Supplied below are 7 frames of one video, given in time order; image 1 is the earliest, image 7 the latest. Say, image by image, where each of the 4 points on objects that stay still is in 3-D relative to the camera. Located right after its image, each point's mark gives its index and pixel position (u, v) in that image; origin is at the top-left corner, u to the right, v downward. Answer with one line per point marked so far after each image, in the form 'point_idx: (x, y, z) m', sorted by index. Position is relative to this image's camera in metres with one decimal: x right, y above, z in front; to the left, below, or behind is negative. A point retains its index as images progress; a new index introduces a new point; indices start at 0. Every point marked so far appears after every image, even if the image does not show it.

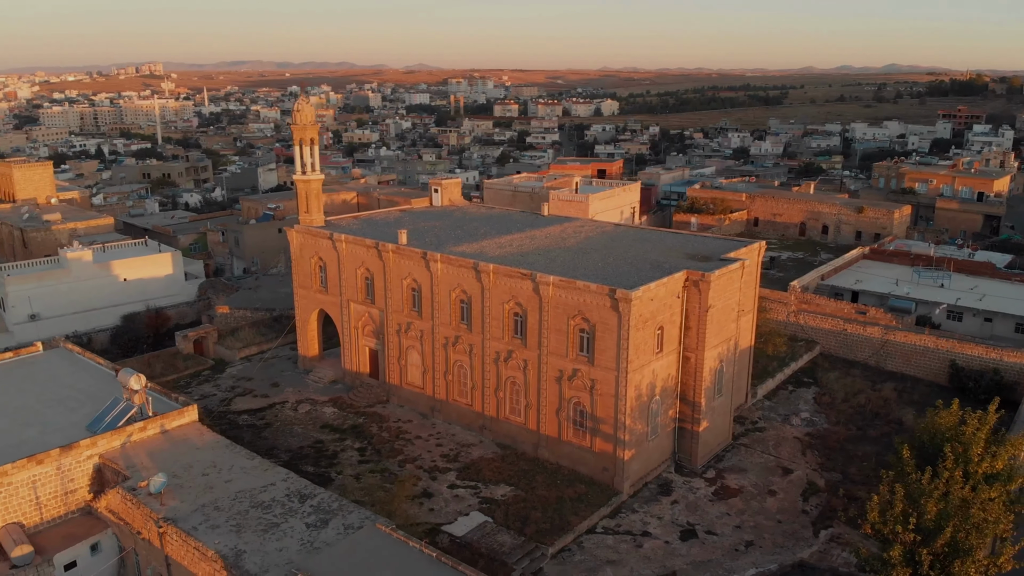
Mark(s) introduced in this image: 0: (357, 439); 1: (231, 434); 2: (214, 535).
0: (-3.6, -3.4, +19.4) m
1: (-6.5, -3.4, +19.6) m
2: (-4.2, -3.5, +12.0) m
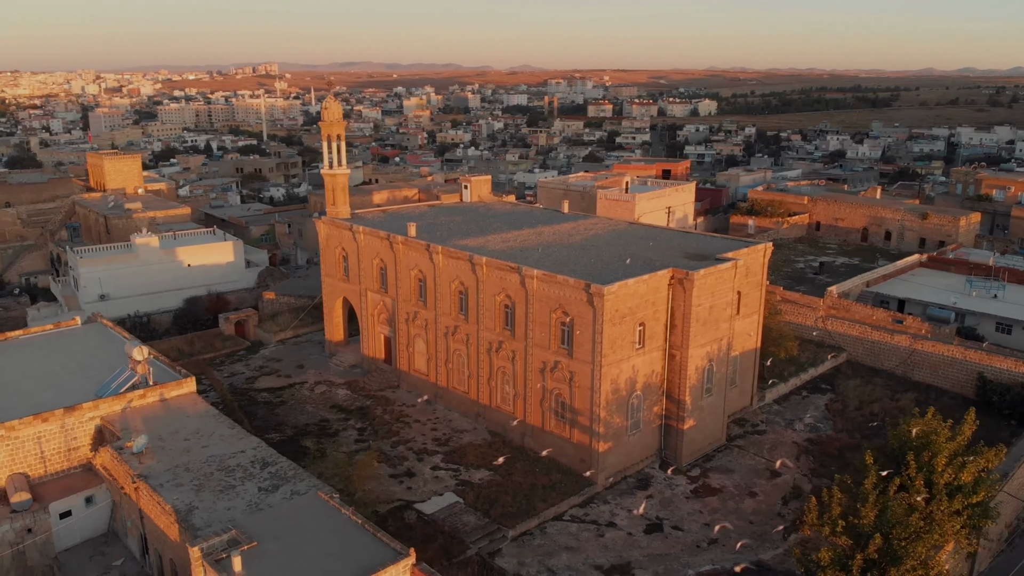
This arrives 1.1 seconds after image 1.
0: (-3.7, -3.2, +20.5) m
1: (-6.6, -3.0, +21.0) m
2: (-5.2, -3.2, +13.2) m
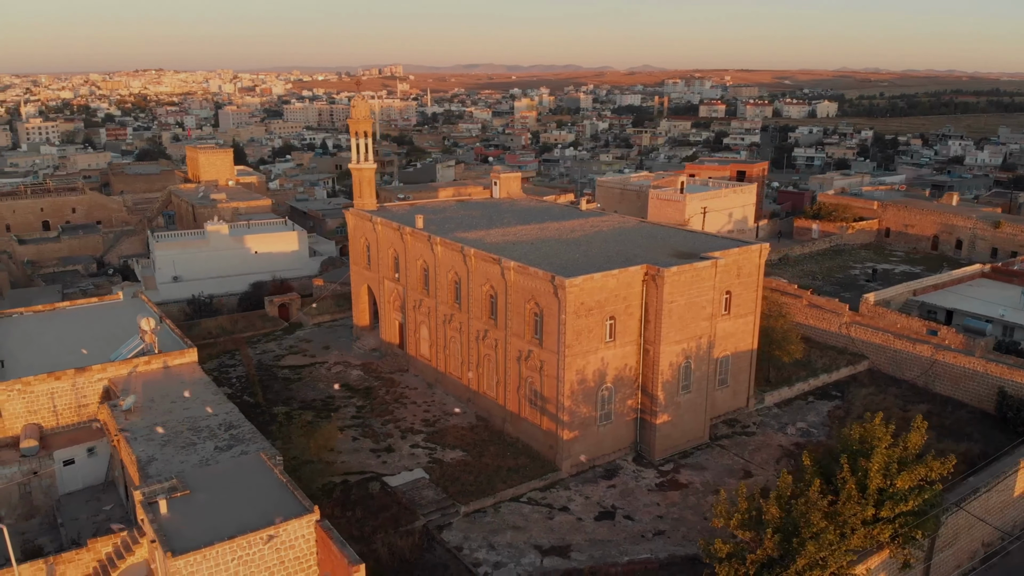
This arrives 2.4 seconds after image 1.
0: (-3.8, -2.8, +21.8) m
1: (-6.6, -2.5, +22.7) m
2: (-6.4, -2.7, +14.8) m
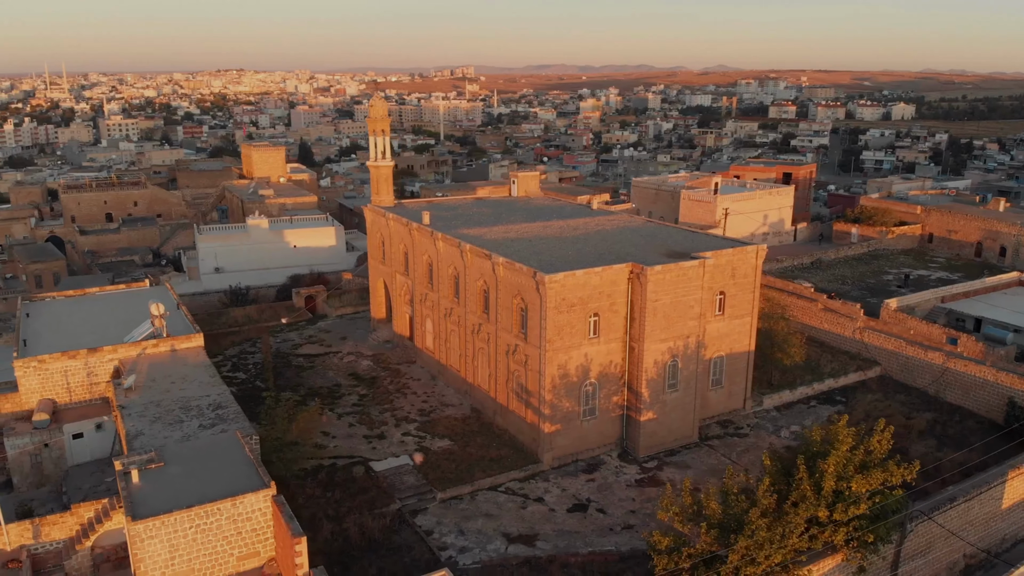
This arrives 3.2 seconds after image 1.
0: (-3.9, -2.6, +22.6) m
1: (-6.6, -2.3, +23.7) m
2: (-7.0, -2.5, +15.8) m
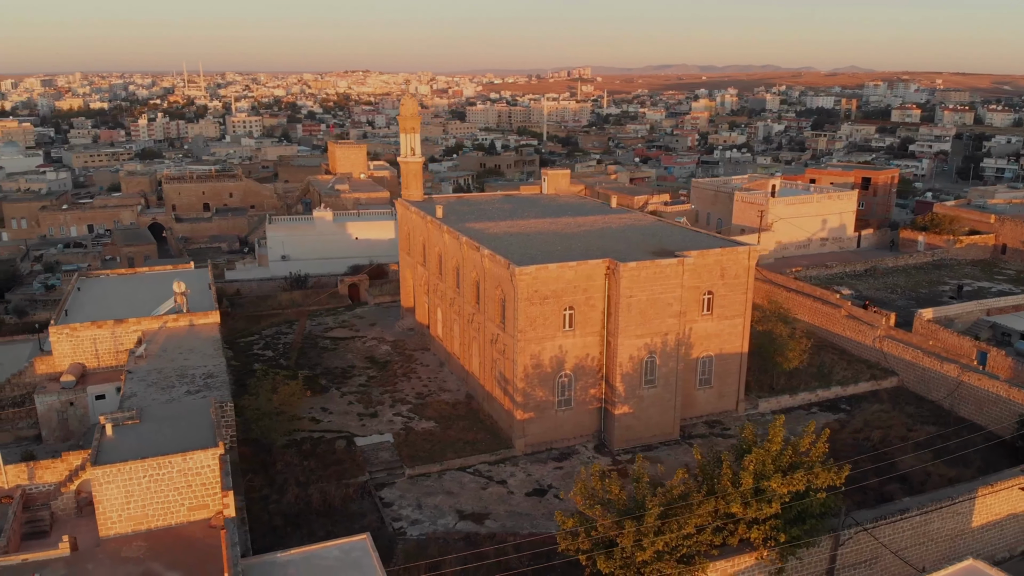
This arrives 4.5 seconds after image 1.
0: (-3.8, -2.3, +23.9) m
1: (-6.3, -1.9, +25.4) m
2: (-7.8, -2.0, +17.6) m
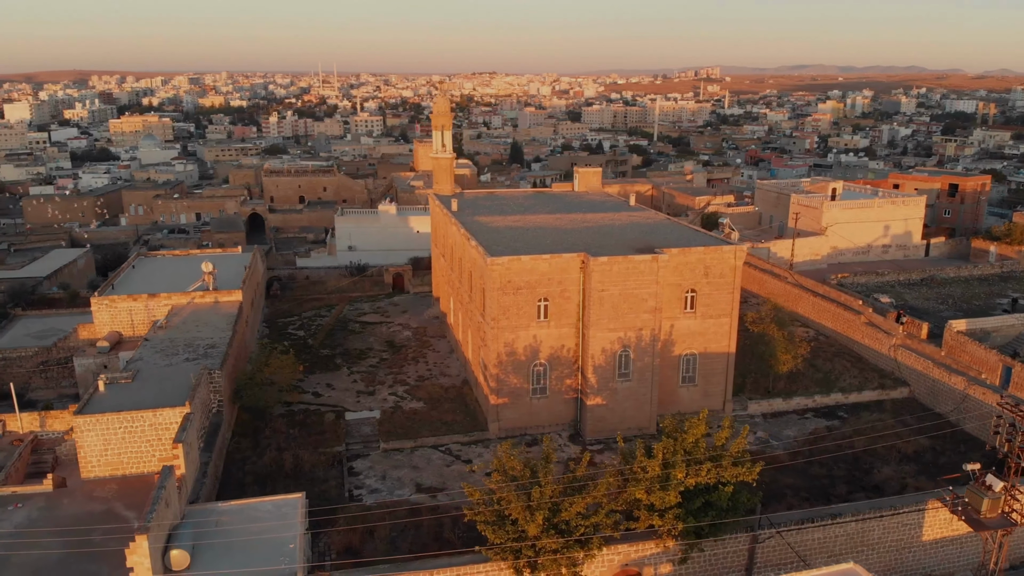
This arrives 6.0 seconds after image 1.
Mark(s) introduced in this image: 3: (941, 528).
0: (-3.6, -1.9, +25.3) m
1: (-5.8, -1.4, +27.1) m
2: (-8.5, -1.4, +19.7) m
3: (+8.1, -4.5, +15.9) m
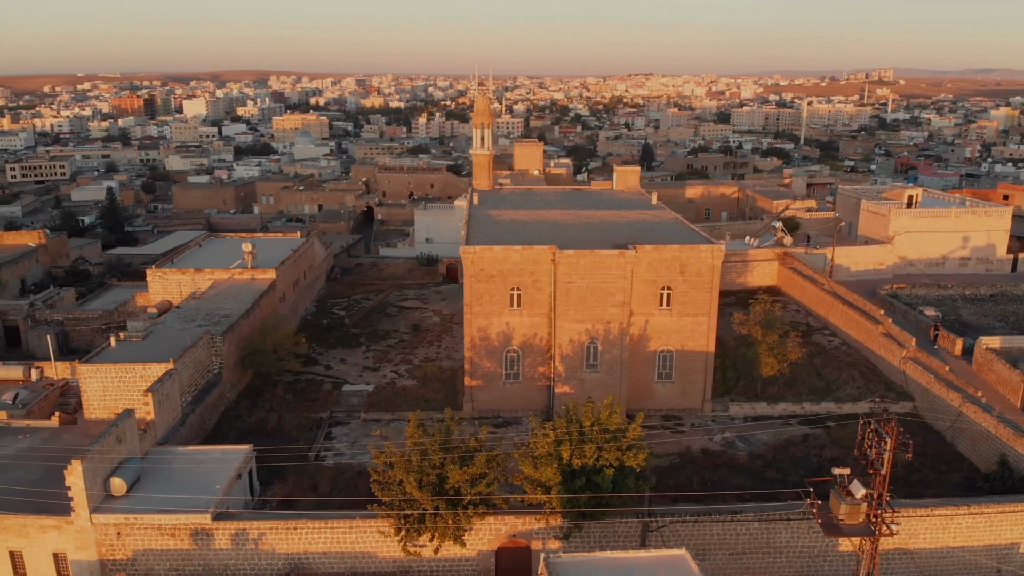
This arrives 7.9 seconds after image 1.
0: (-3.1, -1.5, +26.9) m
1: (-4.9, -0.9, +29.2) m
2: (-9.0, -0.7, +22.4) m
3: (+6.4, -4.6, +15.6) m
